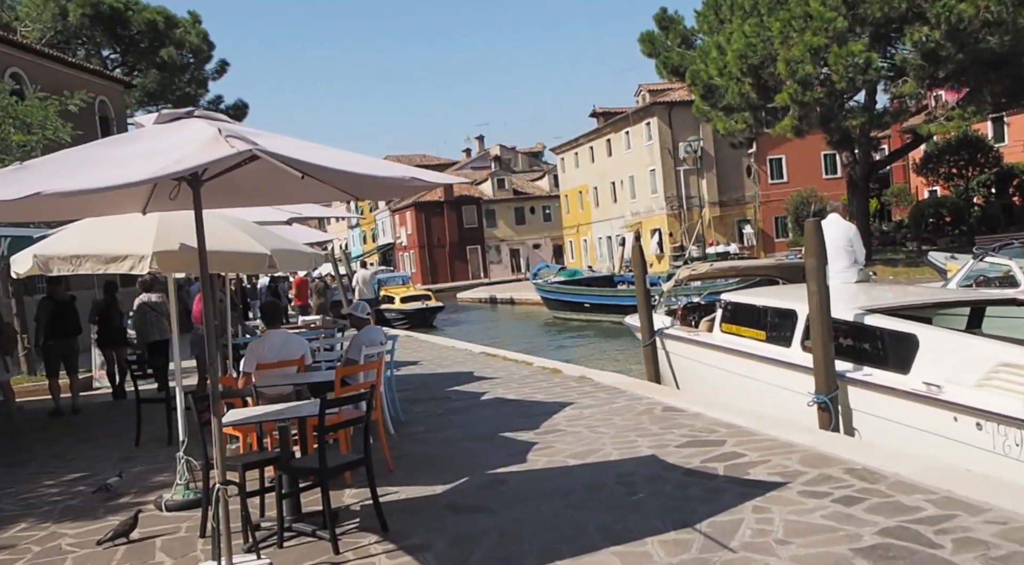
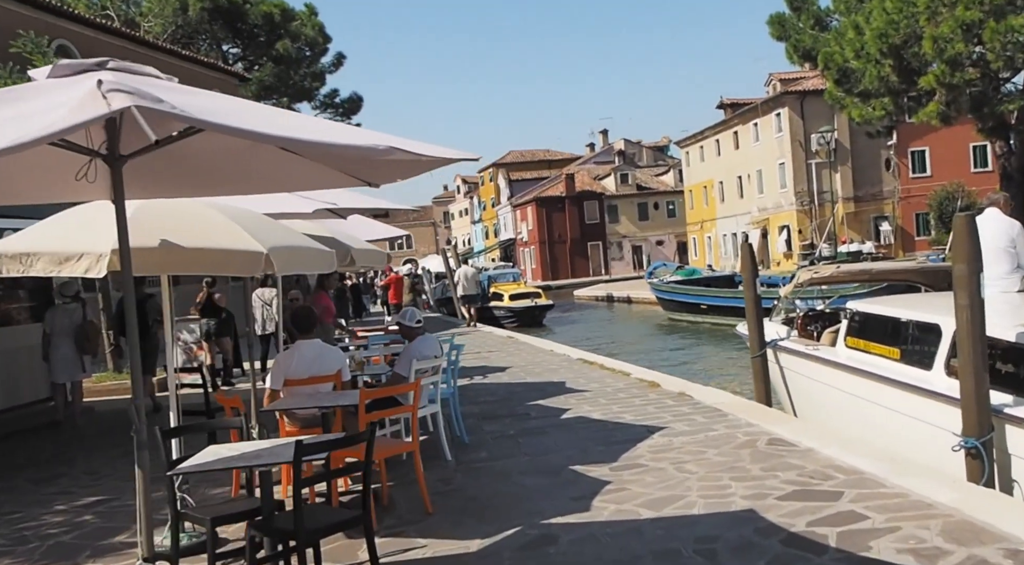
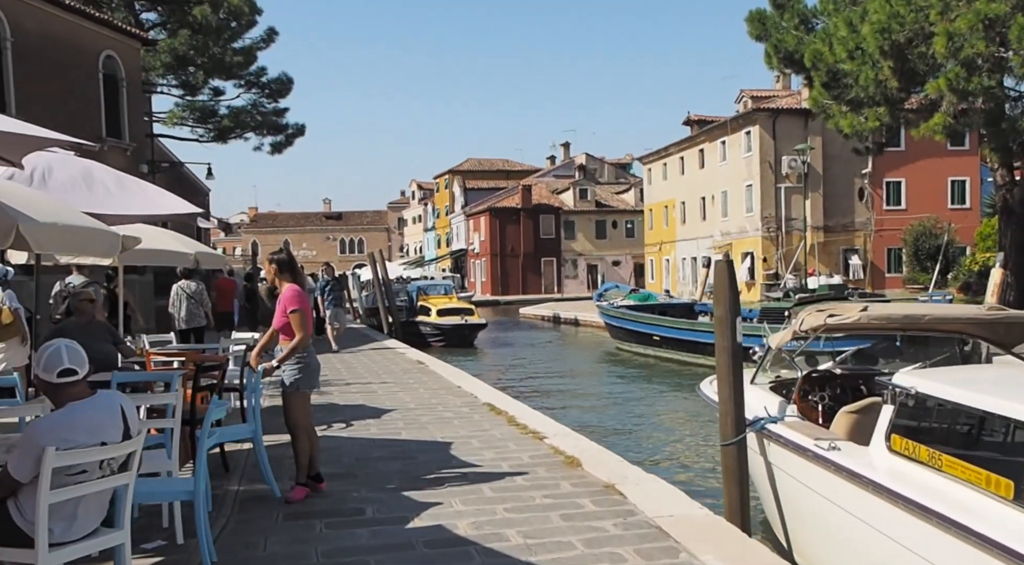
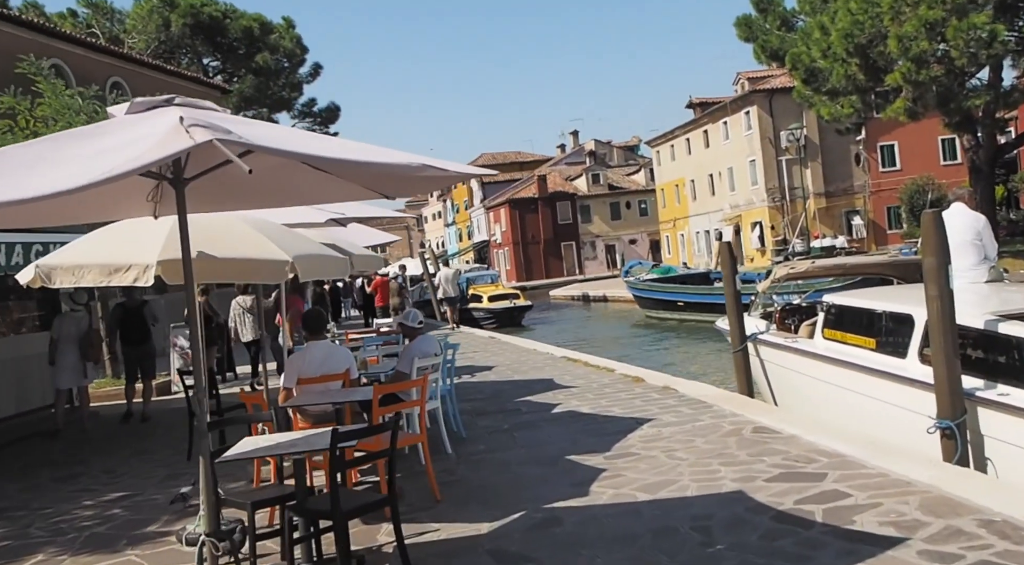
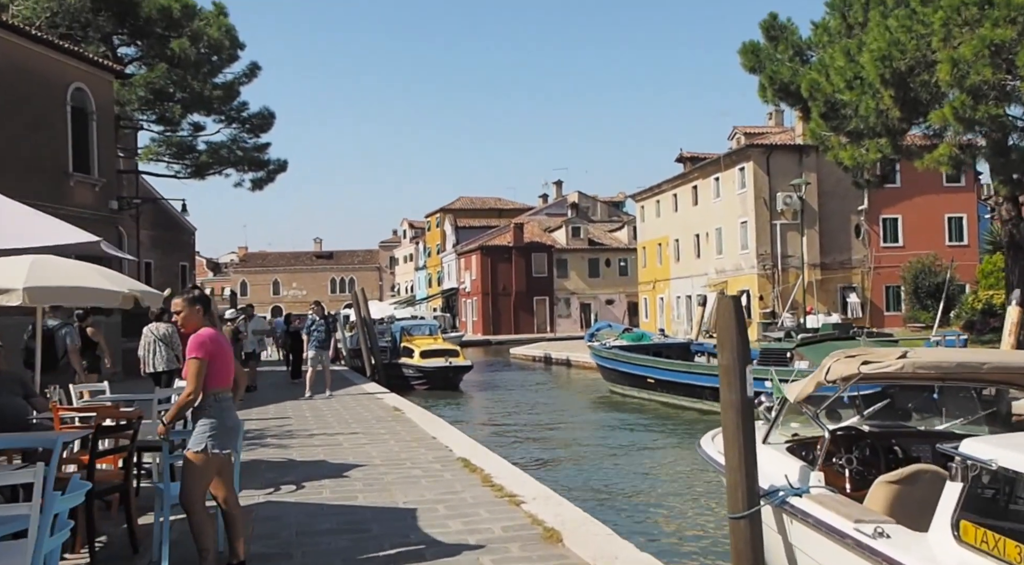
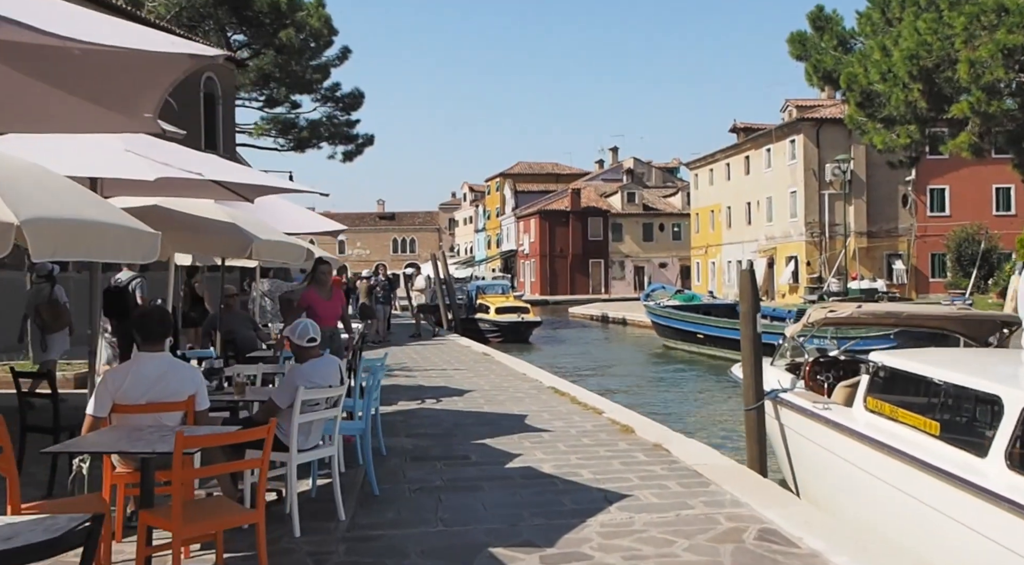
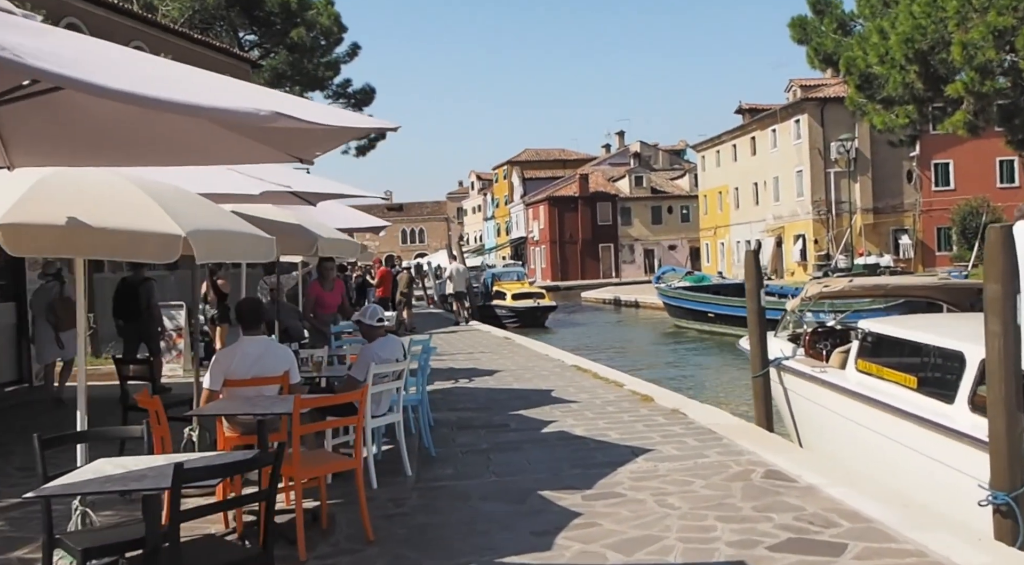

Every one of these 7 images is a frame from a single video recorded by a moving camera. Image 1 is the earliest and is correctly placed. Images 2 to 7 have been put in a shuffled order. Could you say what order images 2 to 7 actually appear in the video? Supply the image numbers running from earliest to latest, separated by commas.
4, 2, 7, 6, 3, 5
